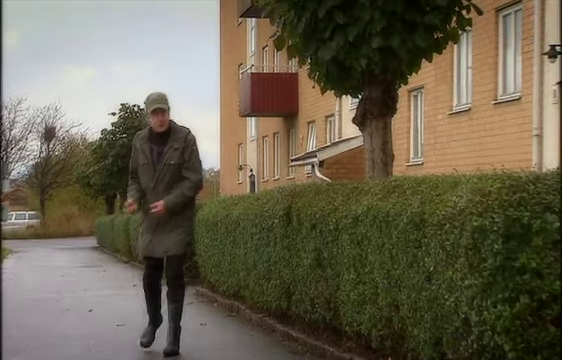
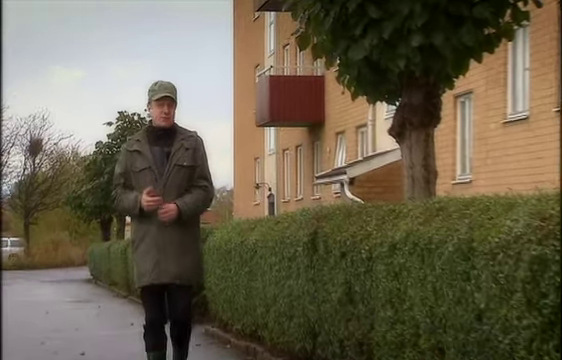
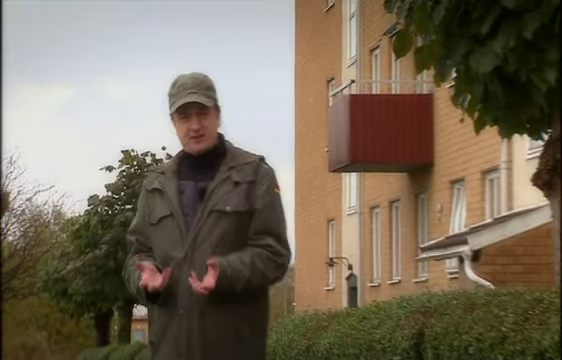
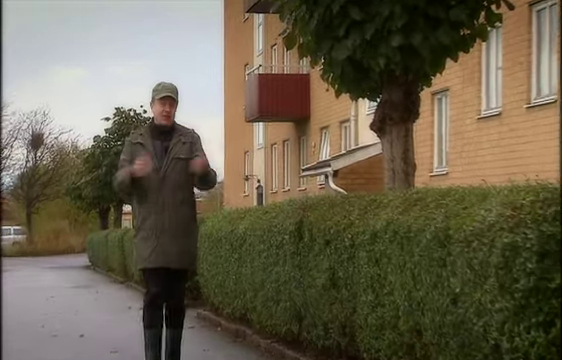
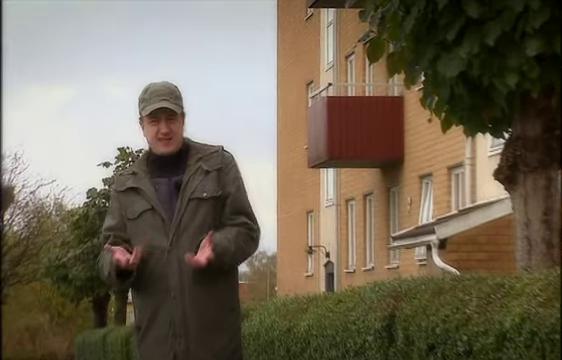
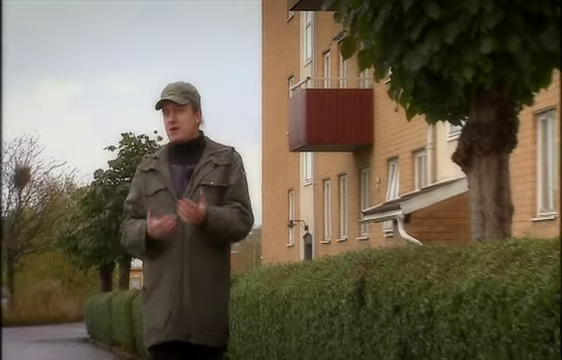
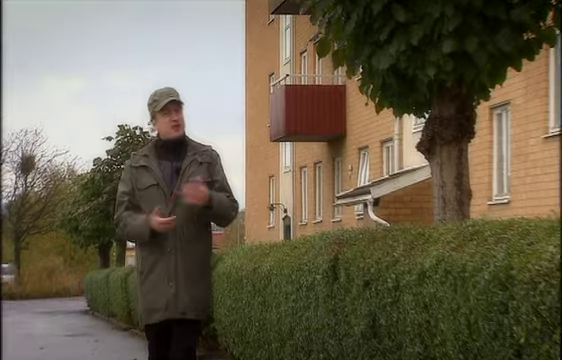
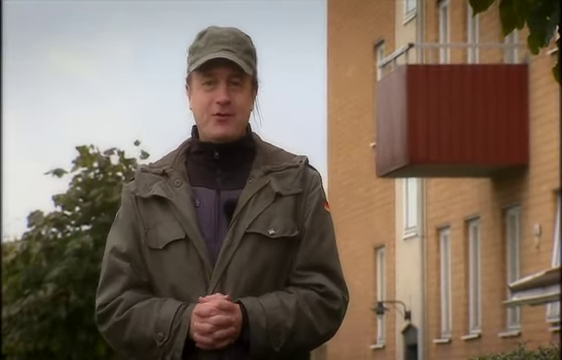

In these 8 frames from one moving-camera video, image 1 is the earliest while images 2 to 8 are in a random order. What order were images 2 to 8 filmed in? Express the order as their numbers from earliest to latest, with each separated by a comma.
4, 2, 7, 6, 5, 3, 8
